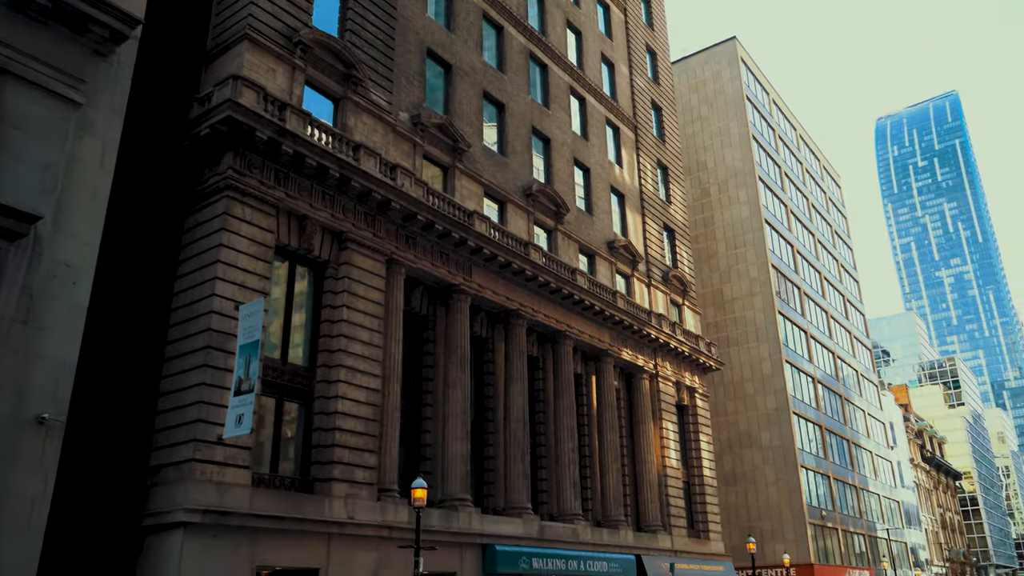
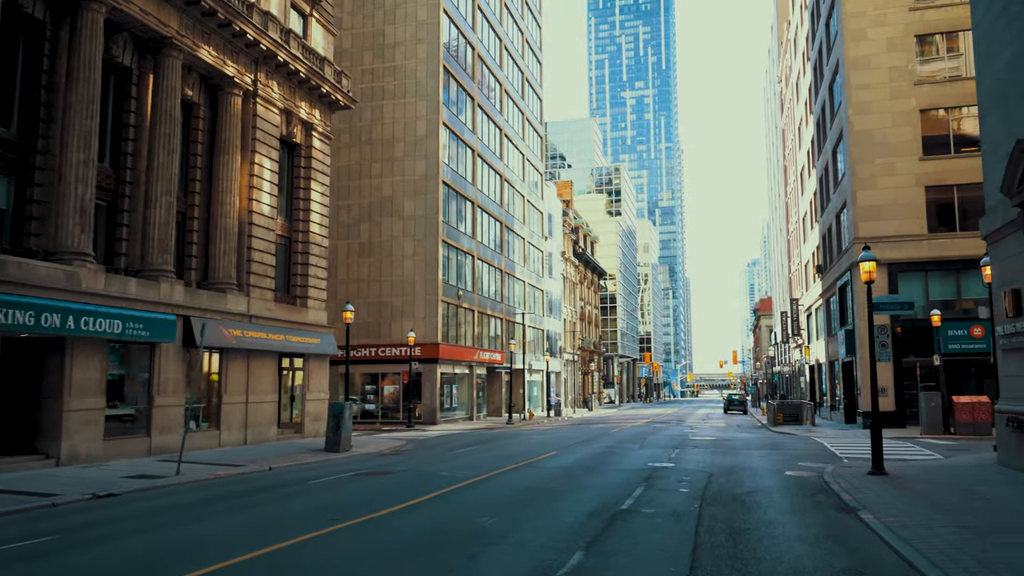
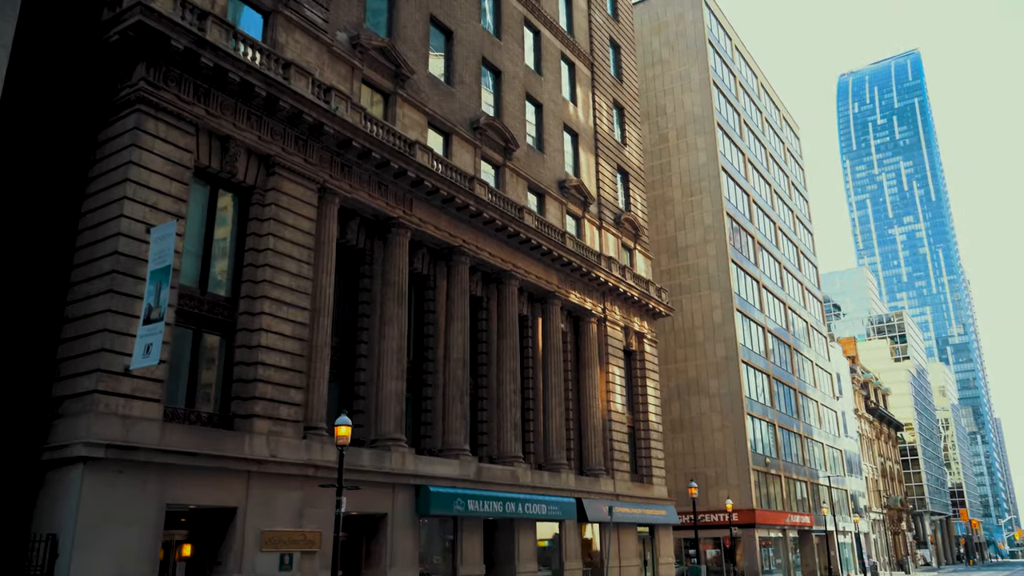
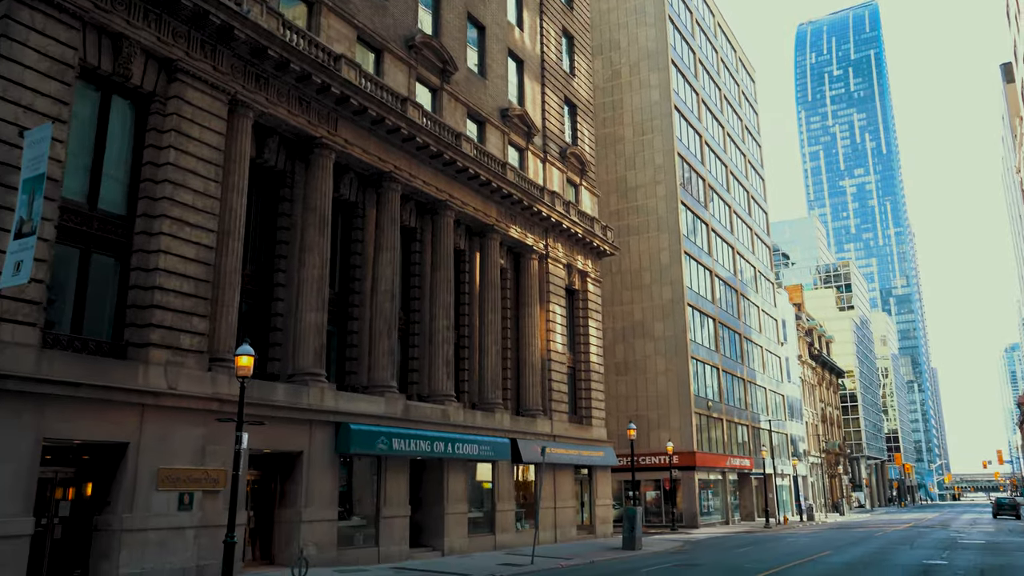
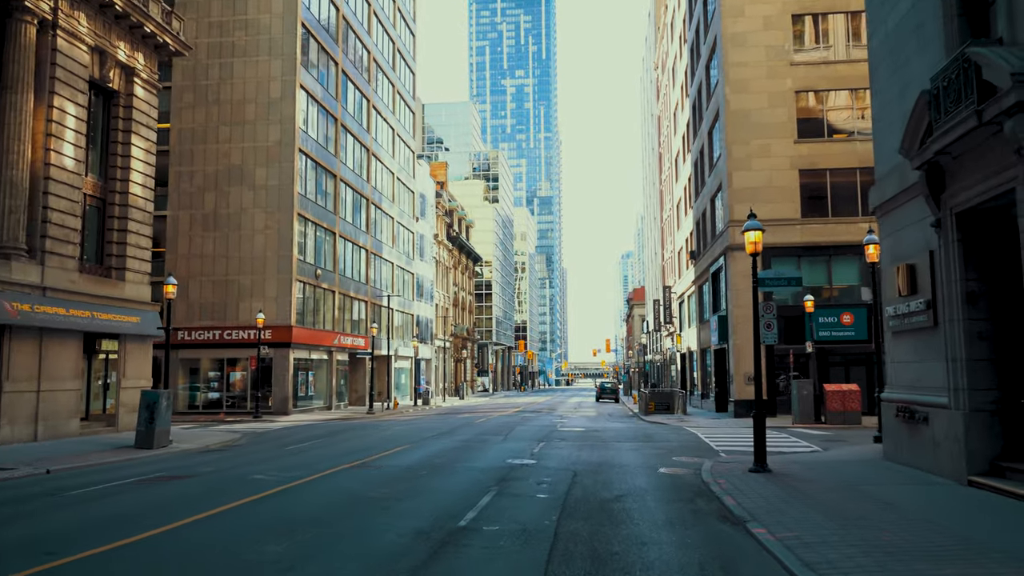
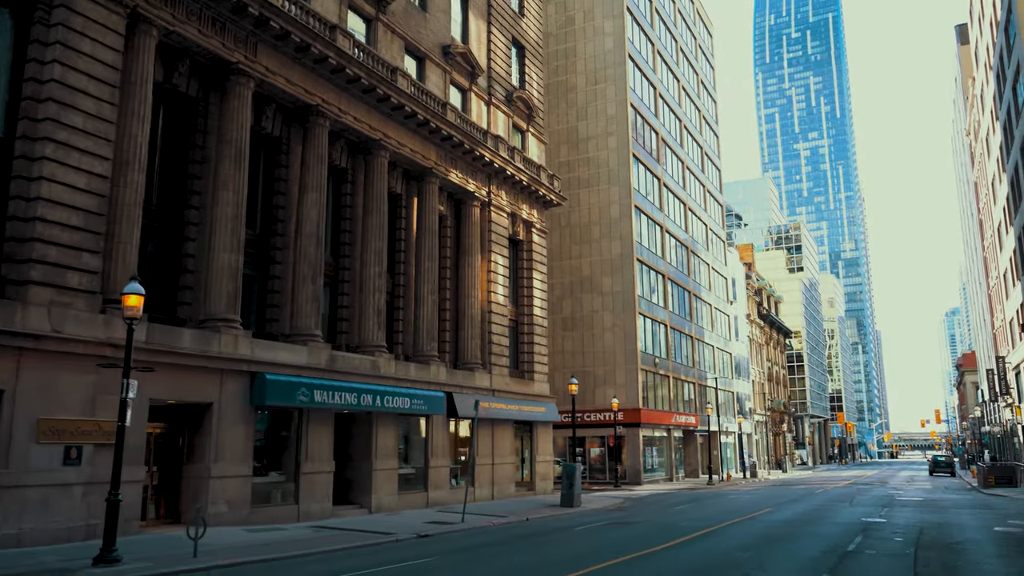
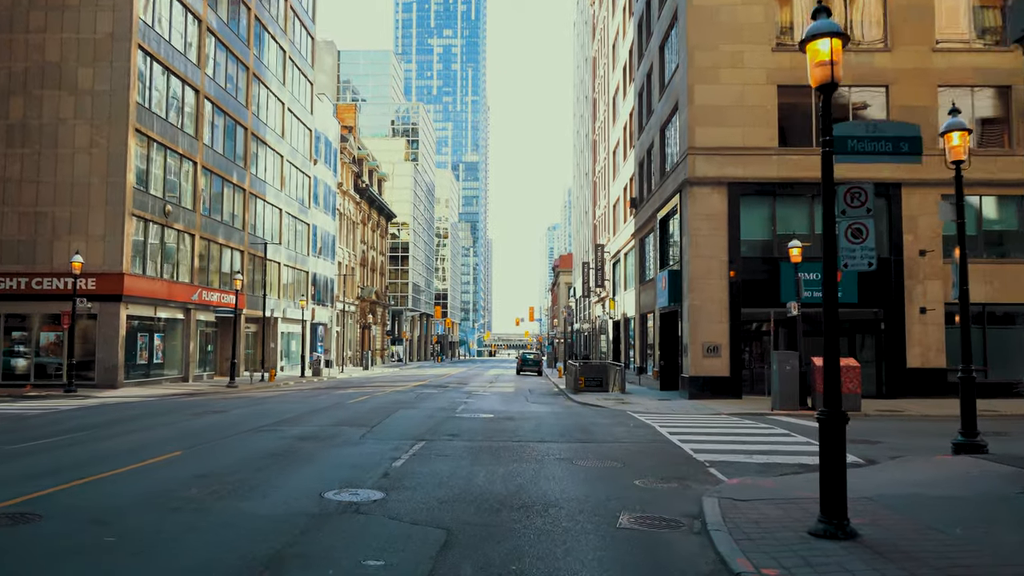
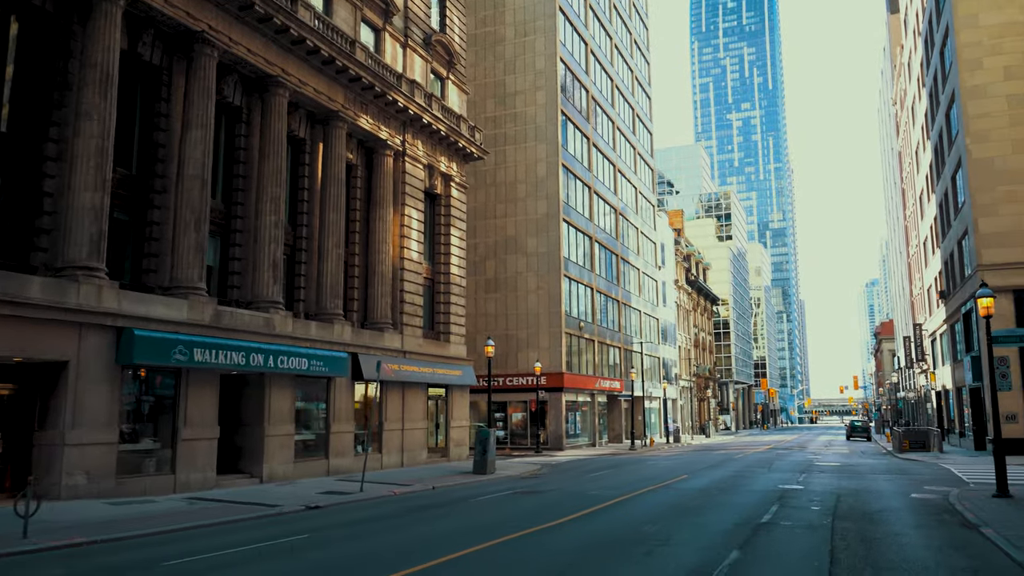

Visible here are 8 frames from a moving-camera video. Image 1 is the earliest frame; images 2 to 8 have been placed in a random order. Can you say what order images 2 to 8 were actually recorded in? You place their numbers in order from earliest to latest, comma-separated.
3, 4, 6, 8, 2, 5, 7
